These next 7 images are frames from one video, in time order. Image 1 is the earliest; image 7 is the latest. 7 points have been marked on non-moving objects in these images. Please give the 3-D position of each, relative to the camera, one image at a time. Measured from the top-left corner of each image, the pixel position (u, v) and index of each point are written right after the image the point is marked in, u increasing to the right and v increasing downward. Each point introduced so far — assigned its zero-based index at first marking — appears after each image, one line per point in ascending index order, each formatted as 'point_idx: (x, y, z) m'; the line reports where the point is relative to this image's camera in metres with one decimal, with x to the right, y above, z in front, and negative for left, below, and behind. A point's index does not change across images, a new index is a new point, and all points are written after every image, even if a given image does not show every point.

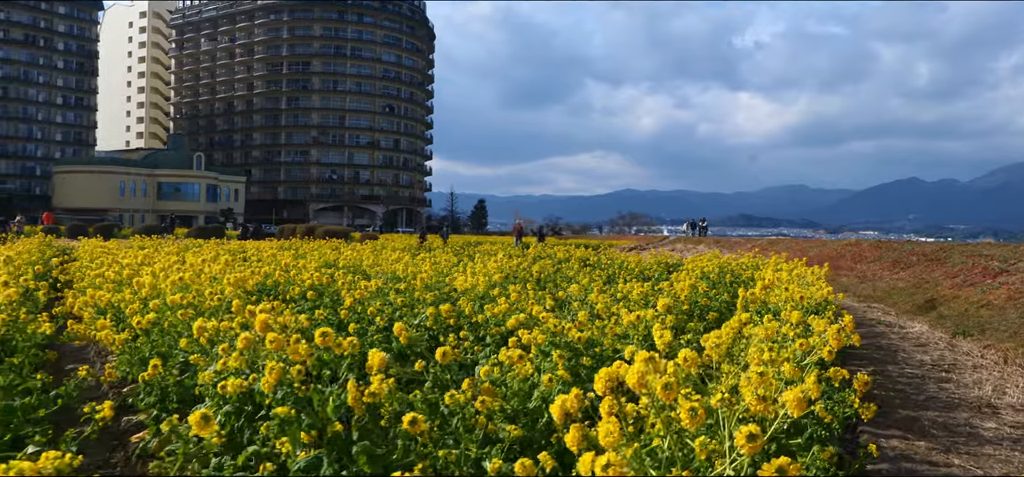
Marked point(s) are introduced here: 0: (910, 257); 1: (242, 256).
0: (+10.2, -0.5, +18.0) m
1: (-4.9, -0.3, +12.9) m
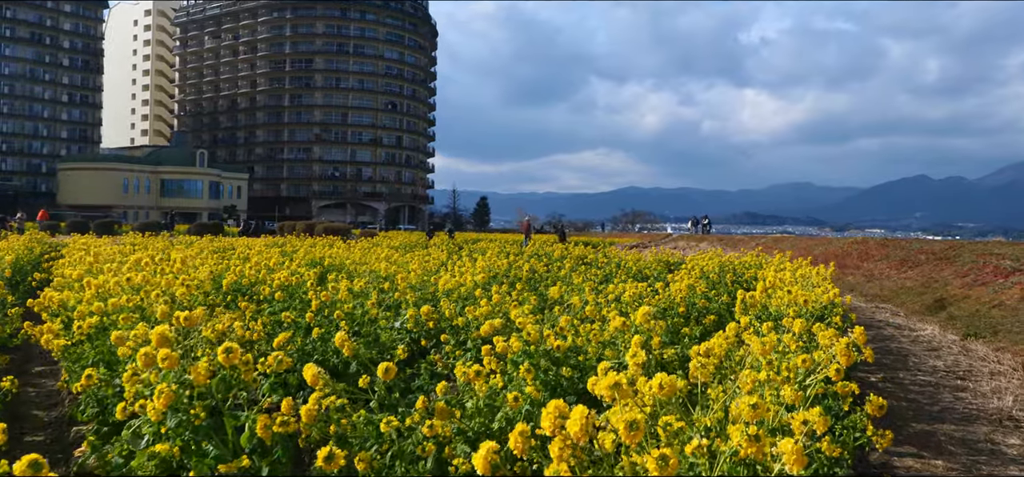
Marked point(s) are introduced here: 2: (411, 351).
0: (+10.2, -0.4, +17.6) m
1: (-5.0, -0.3, +12.5) m
2: (-0.8, -0.9, +5.8) m
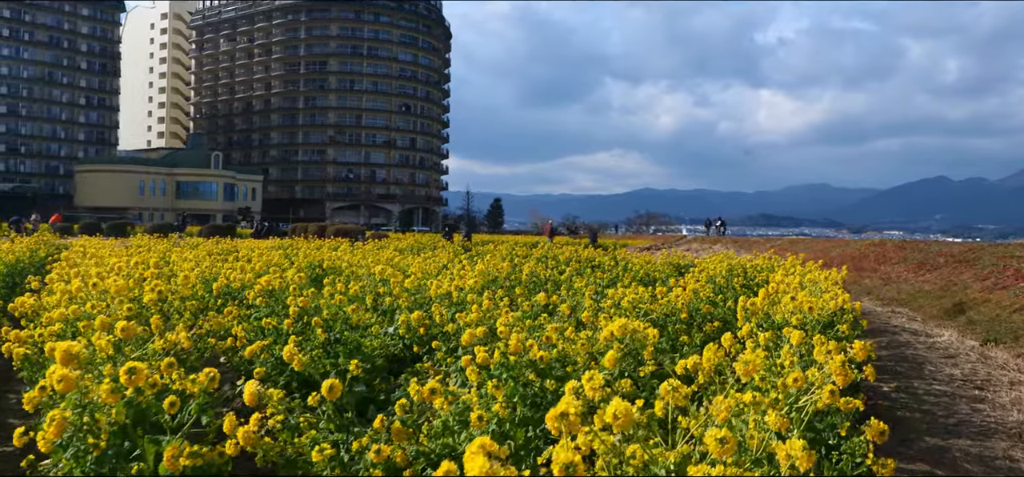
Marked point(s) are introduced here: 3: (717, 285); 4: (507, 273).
0: (+10.3, -0.5, +17.1) m
1: (-4.9, -0.3, +12.4) m
2: (-0.8, -0.9, +5.6) m
3: (+2.6, -0.6, +8.7) m
4: (-0.1, -0.4, +9.0) m
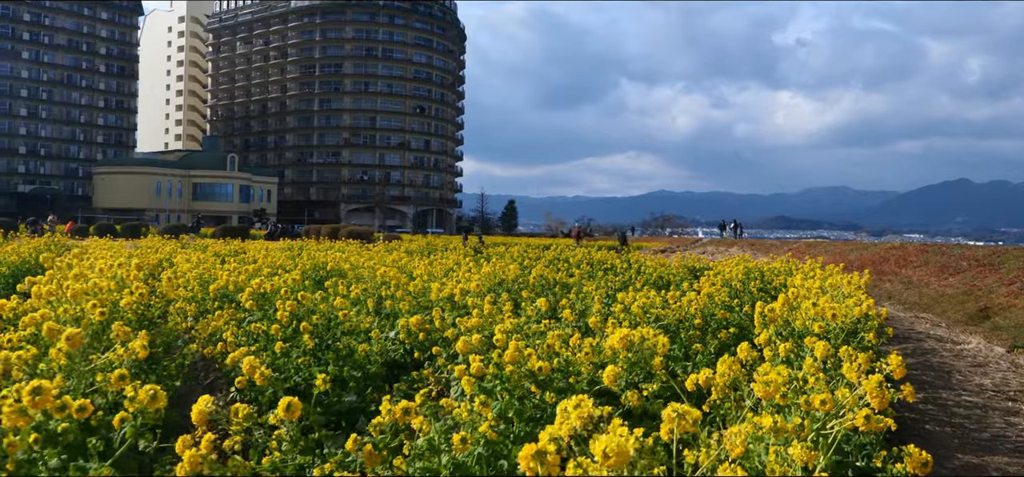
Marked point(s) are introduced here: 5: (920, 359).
0: (+10.6, -0.6, +16.6) m
1: (-4.7, -0.3, +12.2) m
2: (-0.8, -1.0, +5.3) m
3: (+2.6, -0.6, +8.4) m
4: (0.0, -0.5, +8.7) m
5: (+4.4, -1.3, +7.6) m
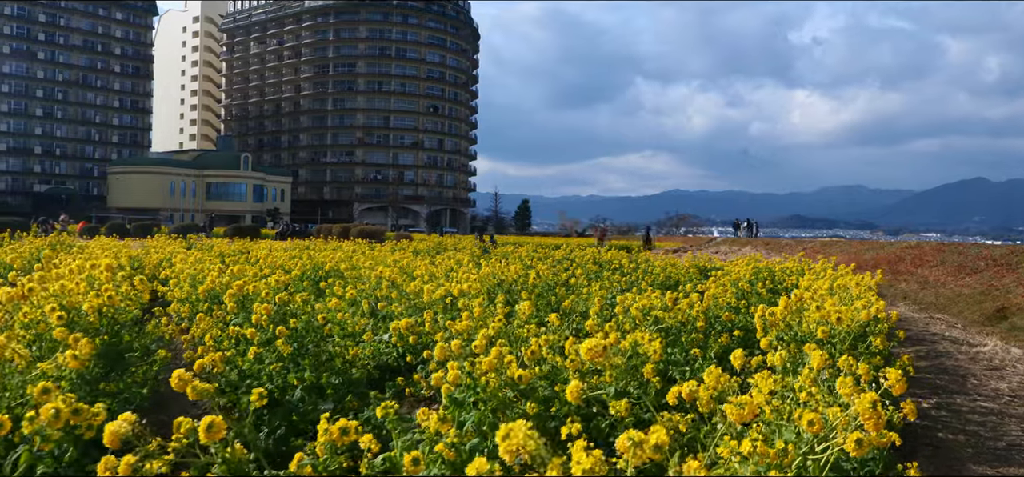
0: (+10.8, -0.5, +16.2) m
1: (-4.7, -0.3, +12.1) m
2: (-0.9, -1.0, +5.2) m
3: (+2.6, -0.6, +8.1) m
4: (0.0, -0.5, +8.5) m
5: (+4.4, -1.3, +7.3) m
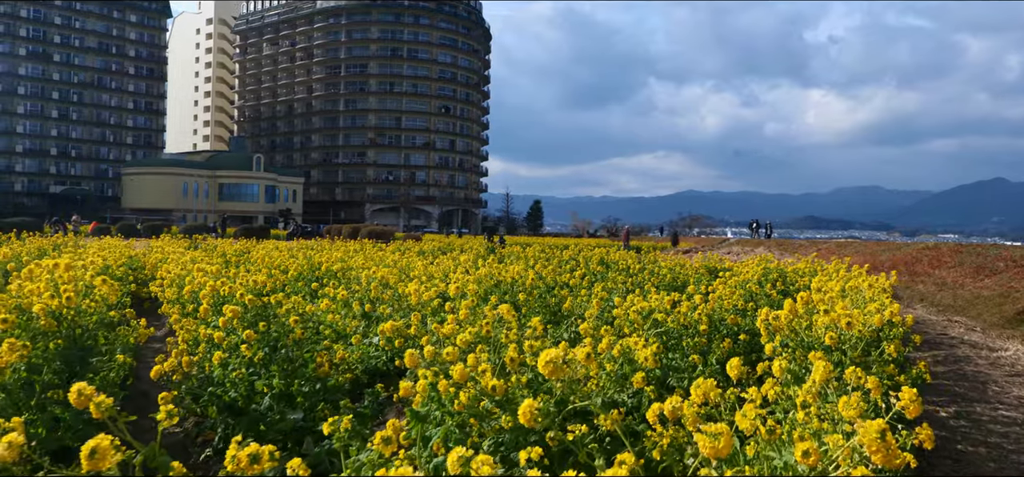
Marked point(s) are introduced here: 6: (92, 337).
0: (+10.9, -0.6, +15.7) m
1: (-4.6, -0.3, +11.9) m
2: (-1.0, -0.9, +4.9) m
3: (+2.6, -0.6, +7.8) m
4: (0.0, -0.4, +8.2) m
5: (+4.4, -1.3, +7.0) m
6: (-2.6, -0.6, +4.4) m
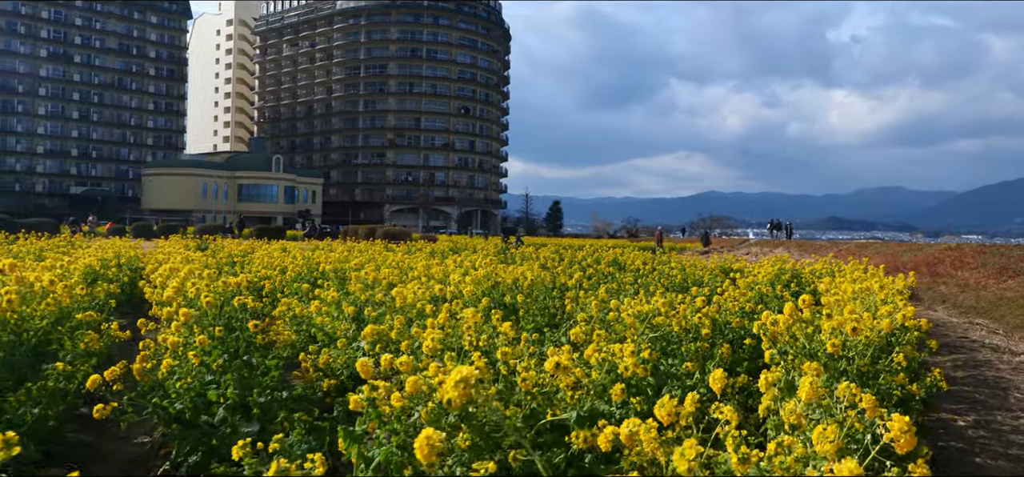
0: (+11.1, -0.6, +15.1) m
1: (-4.5, -0.3, +11.7) m
2: (-1.1, -0.9, +4.6) m
3: (+2.6, -0.6, +7.4) m
4: (0.0, -0.4, +7.9) m
5: (+4.3, -1.3, +6.6) m
6: (-2.8, -0.6, +4.2) m
